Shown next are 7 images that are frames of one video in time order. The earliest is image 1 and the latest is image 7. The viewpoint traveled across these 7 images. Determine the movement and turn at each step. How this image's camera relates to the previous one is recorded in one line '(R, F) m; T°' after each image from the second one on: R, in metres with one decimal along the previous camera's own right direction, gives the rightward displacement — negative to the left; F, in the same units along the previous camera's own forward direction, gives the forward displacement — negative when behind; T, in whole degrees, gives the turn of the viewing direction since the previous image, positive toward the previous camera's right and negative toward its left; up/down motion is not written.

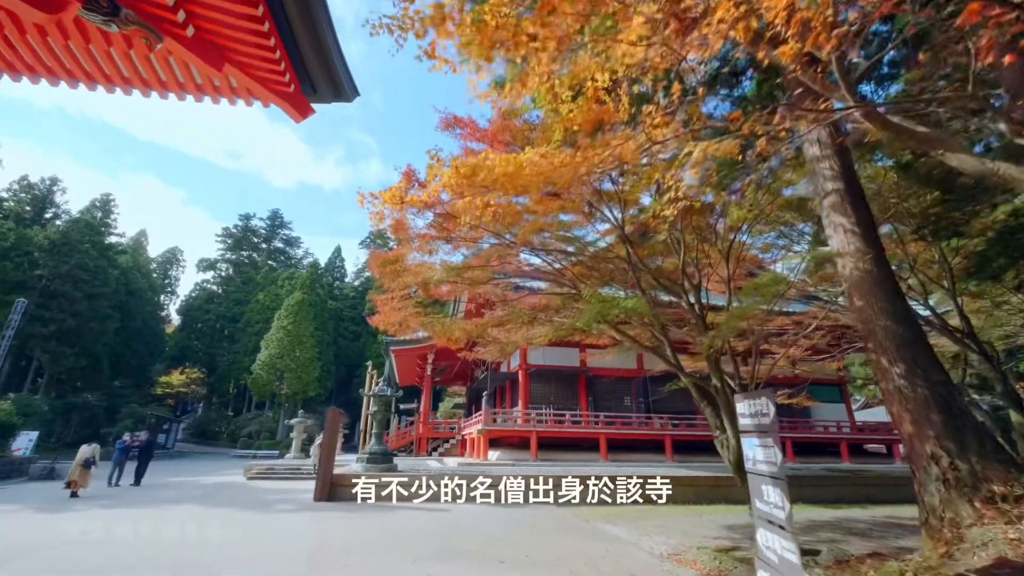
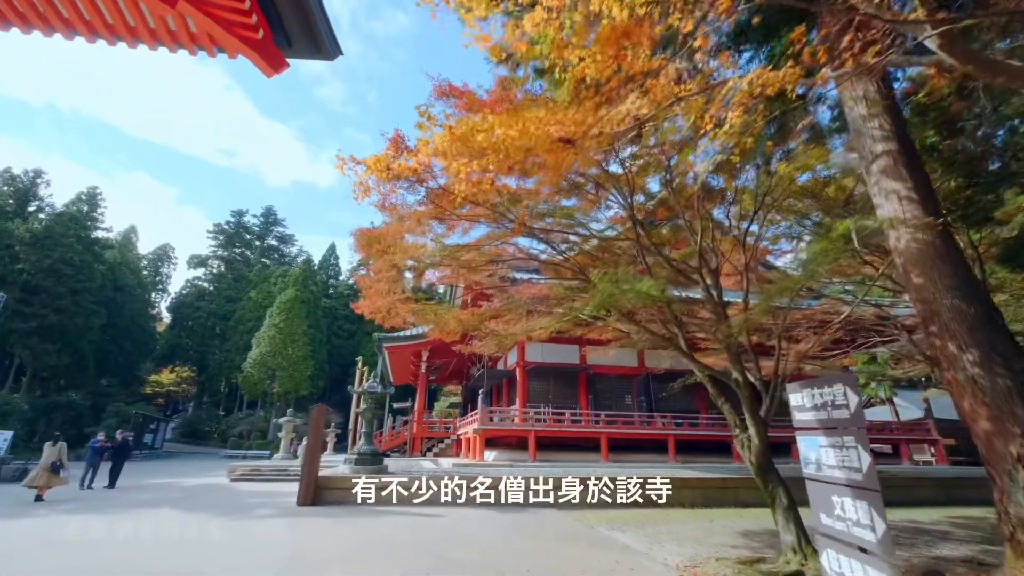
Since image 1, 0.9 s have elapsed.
(0.0, +0.5) m; 0°
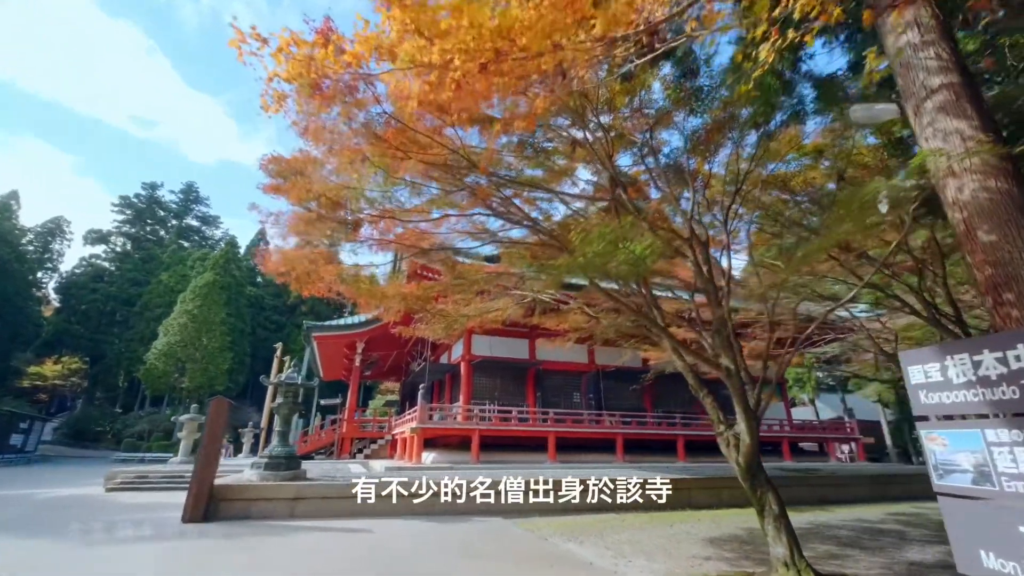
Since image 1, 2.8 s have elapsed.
(-0.1, +0.9) m; +7°
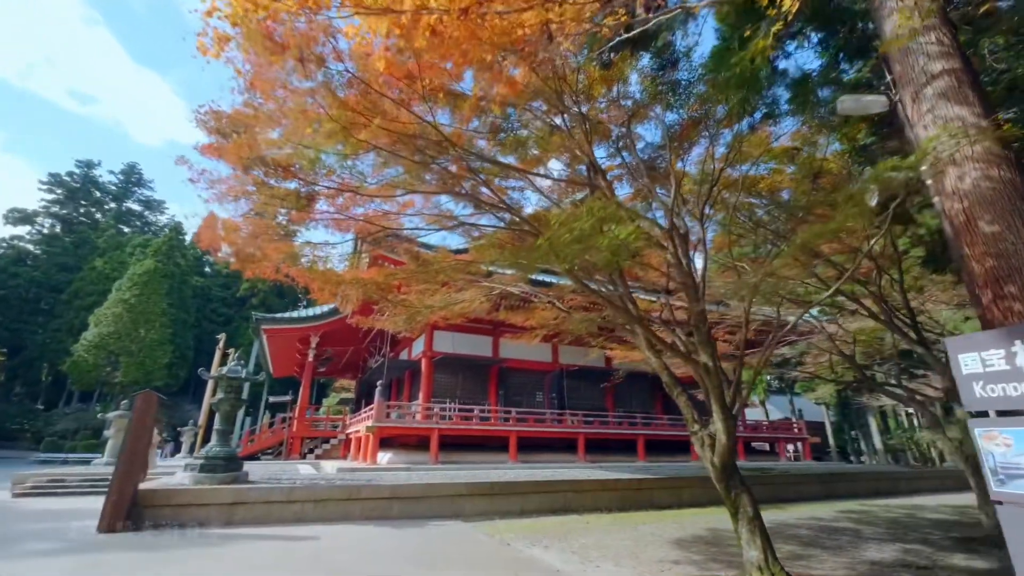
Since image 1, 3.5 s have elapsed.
(-0.1, +0.3) m; +5°
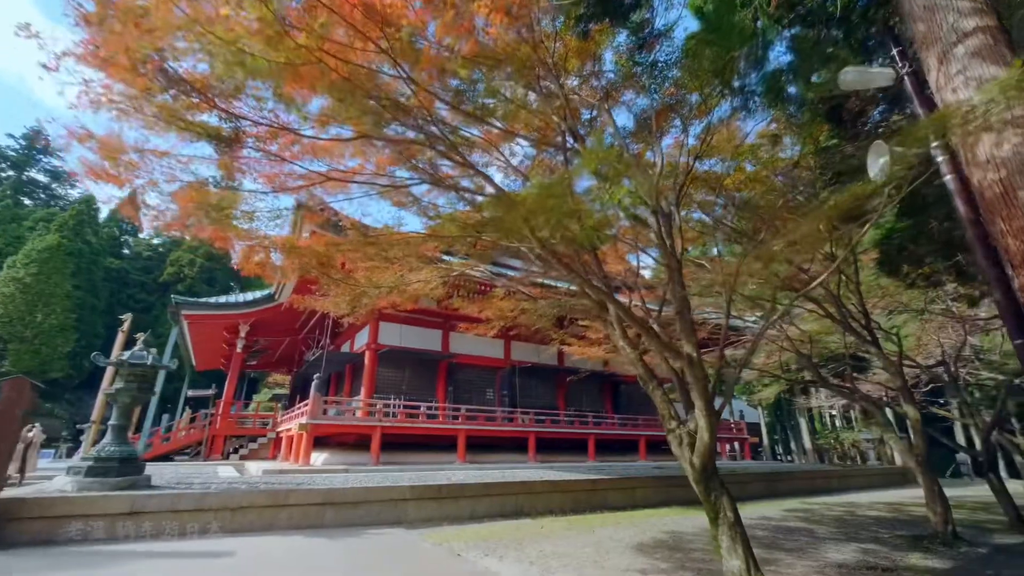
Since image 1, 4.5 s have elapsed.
(-0.1, +0.5) m; +6°
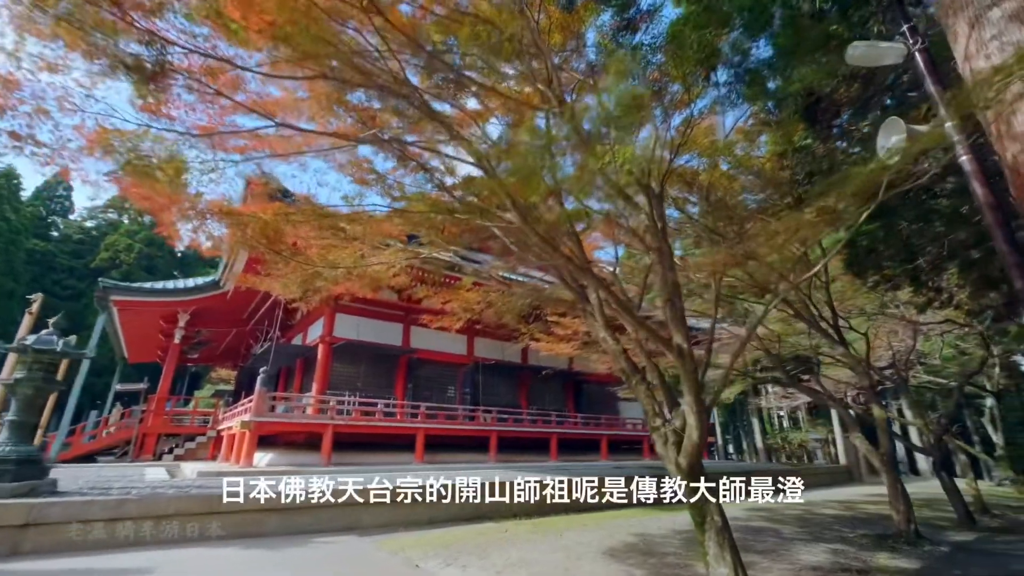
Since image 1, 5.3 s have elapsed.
(-0.1, +0.4) m; +5°
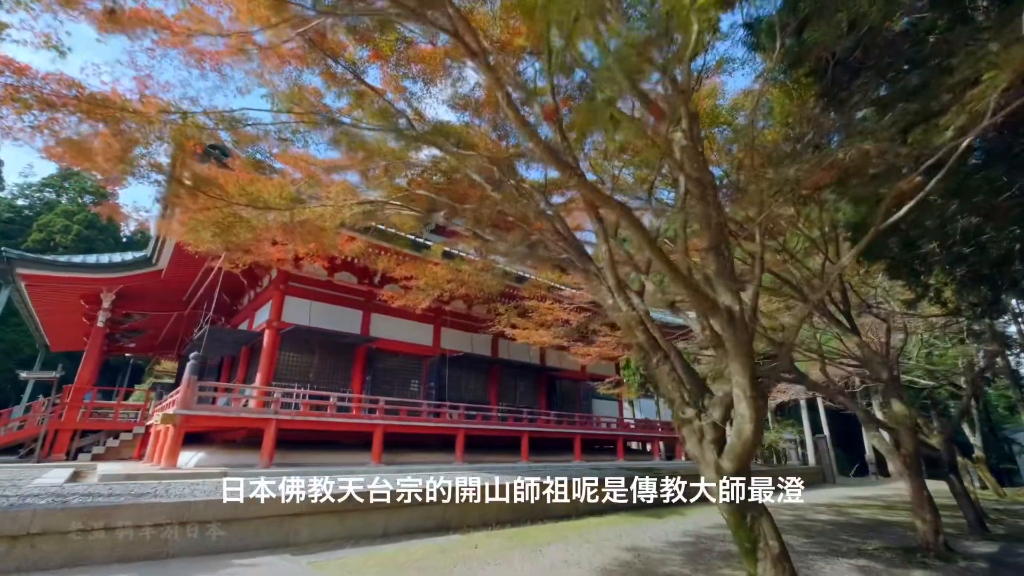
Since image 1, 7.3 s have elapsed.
(-0.1, +0.9) m; +4°
